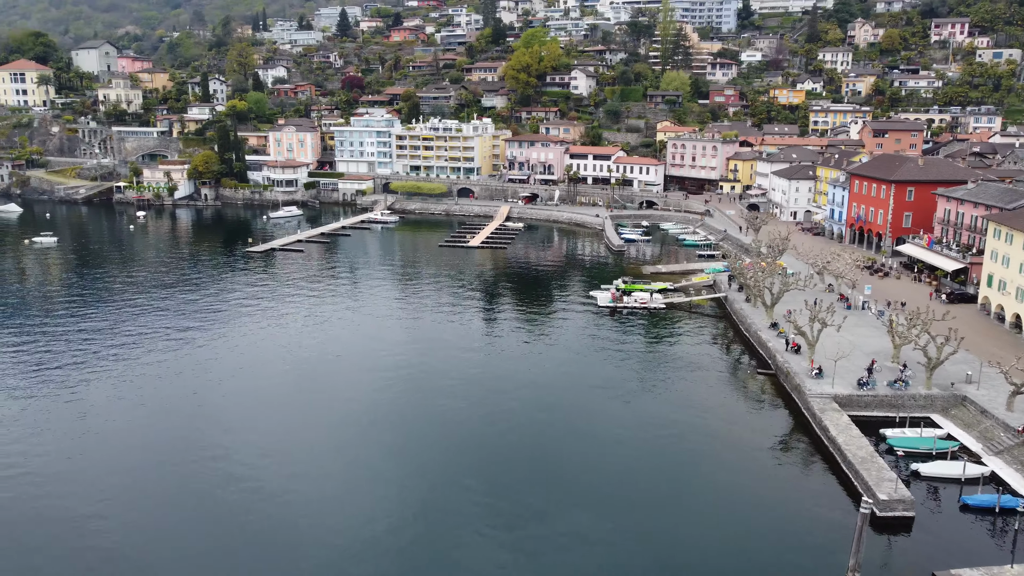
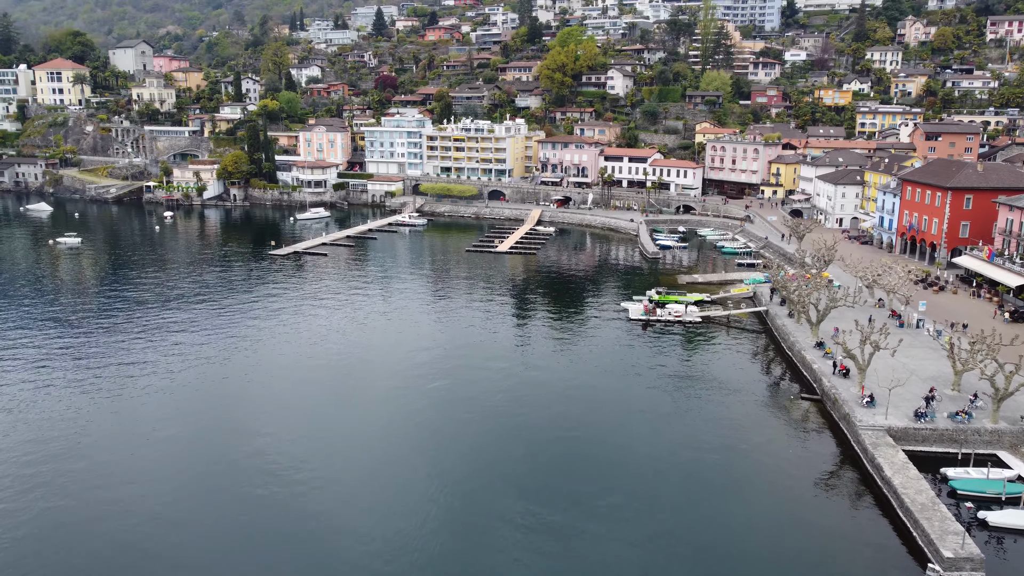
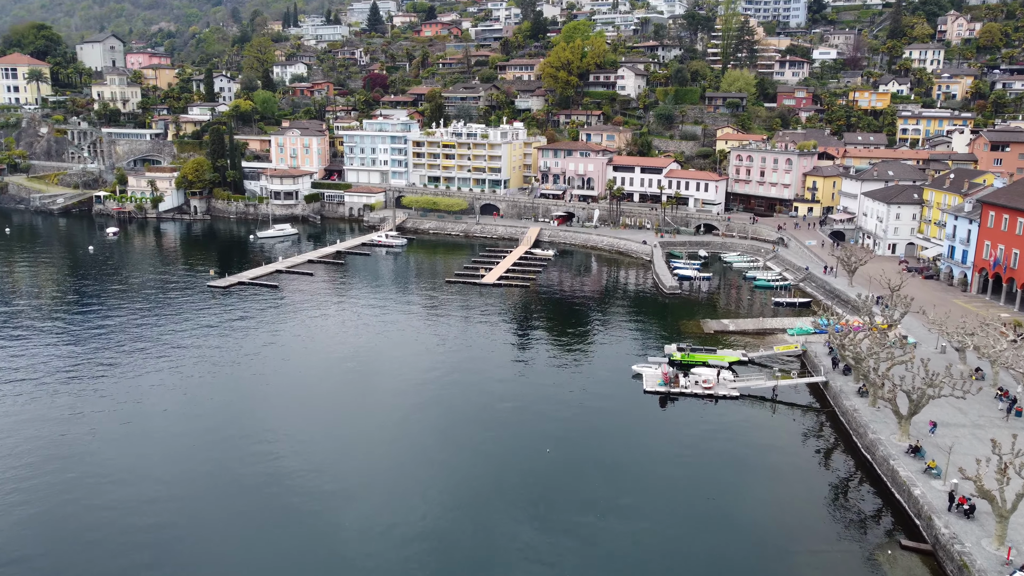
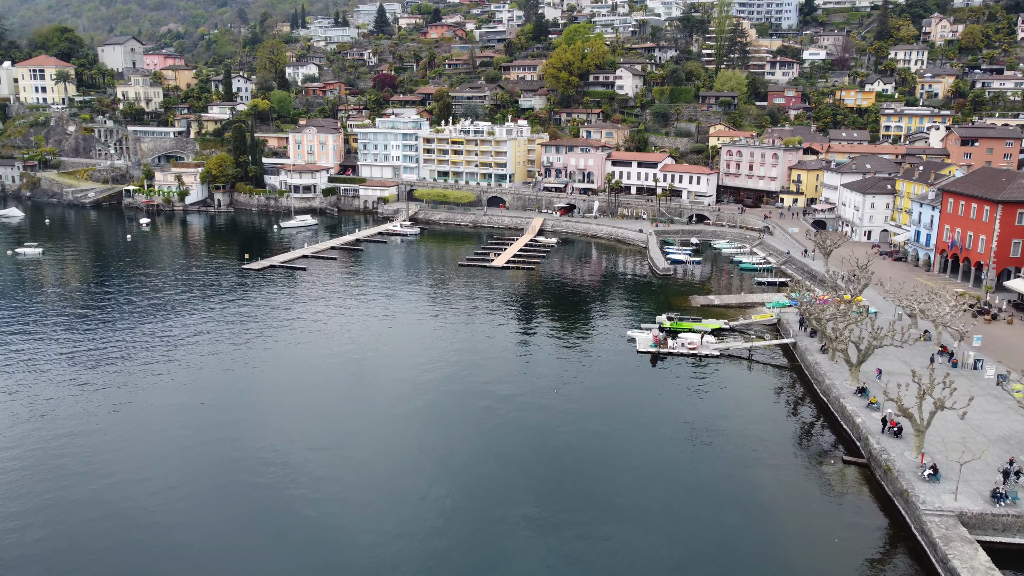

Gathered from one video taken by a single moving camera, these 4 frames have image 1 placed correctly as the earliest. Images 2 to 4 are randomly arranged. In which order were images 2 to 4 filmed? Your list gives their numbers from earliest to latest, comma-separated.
2, 4, 3
